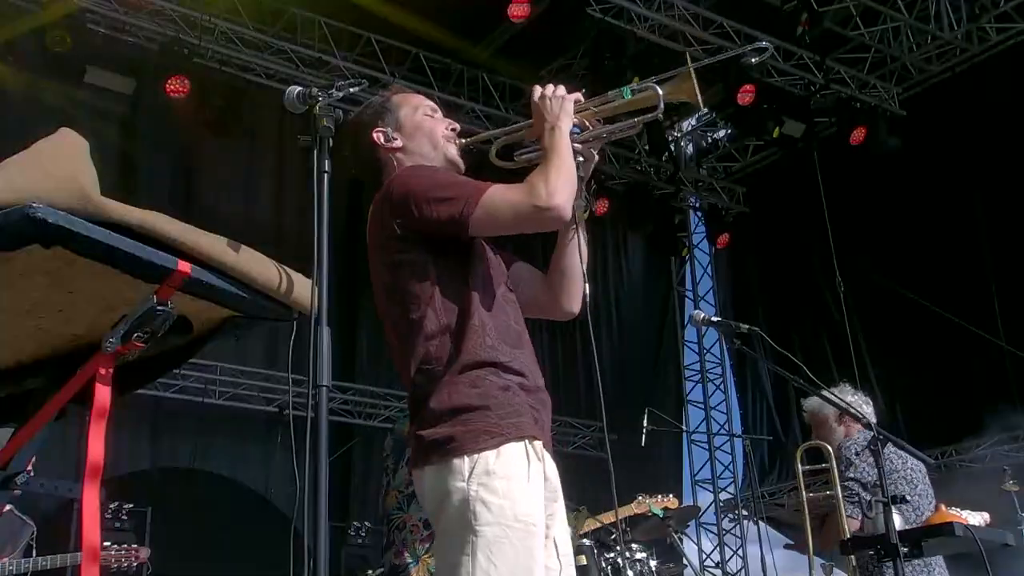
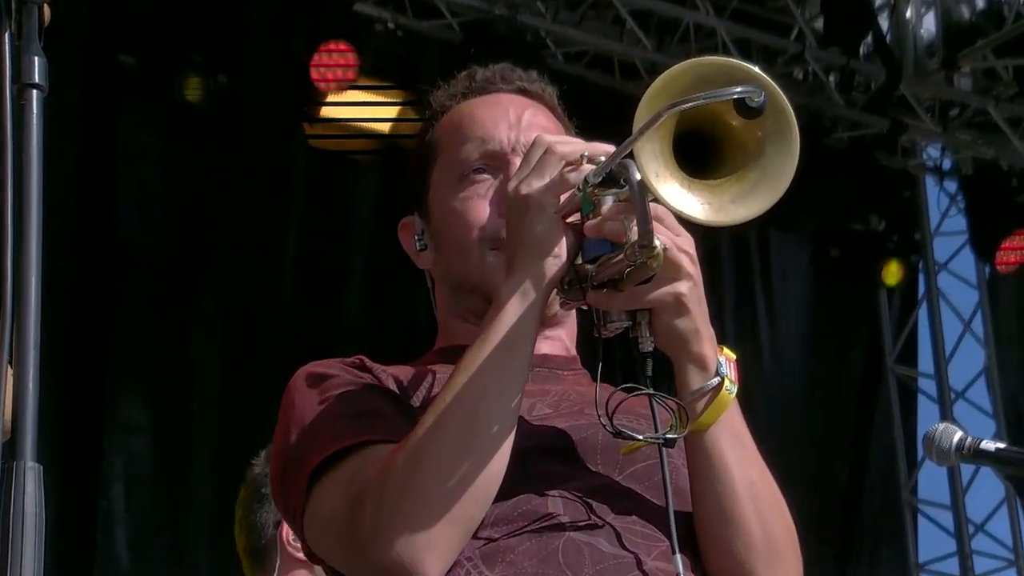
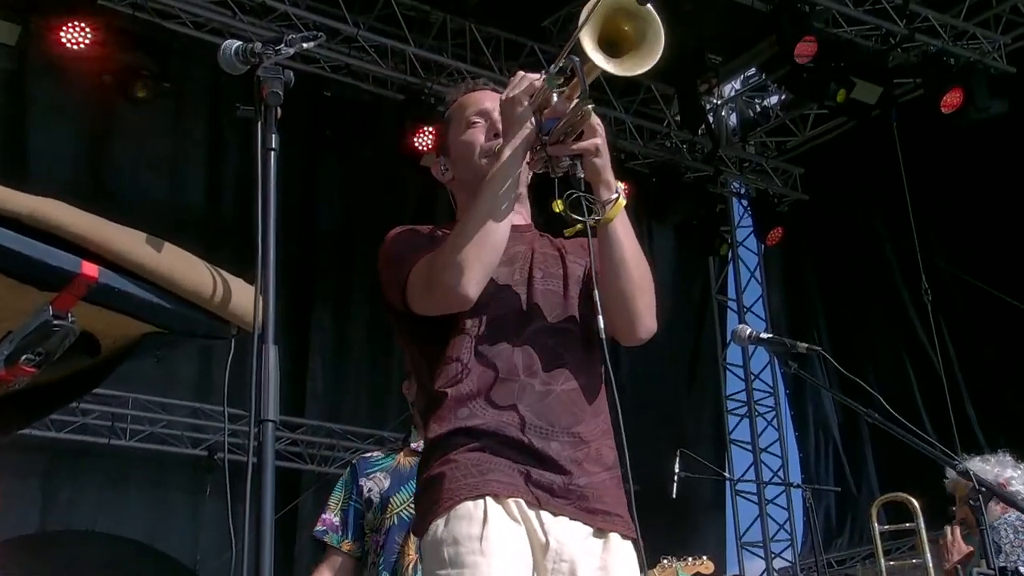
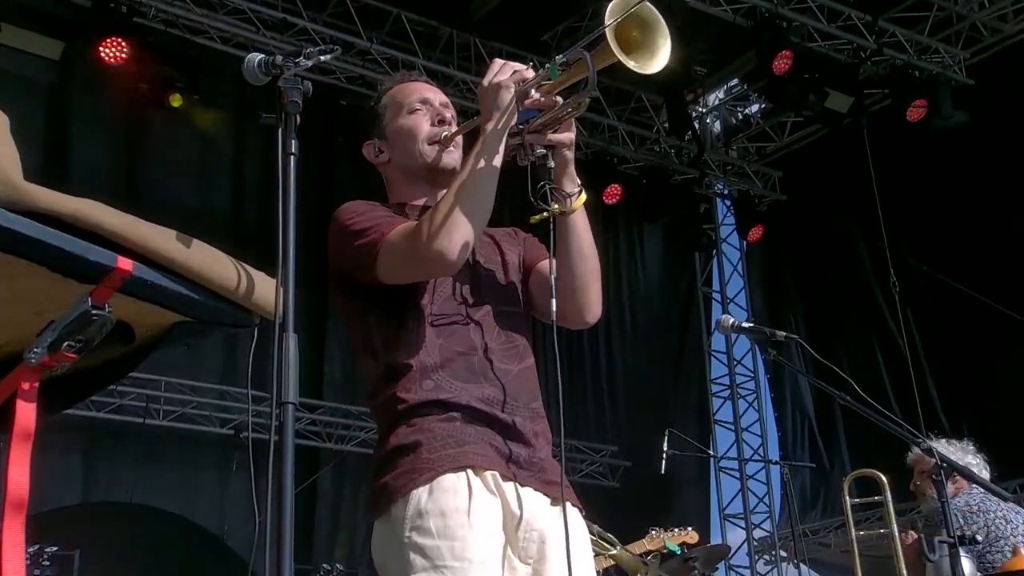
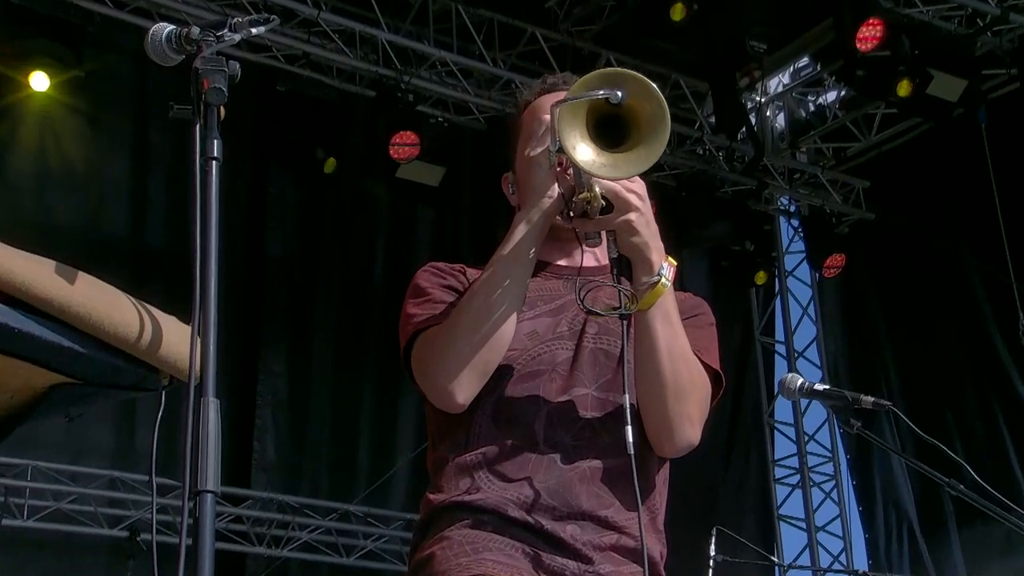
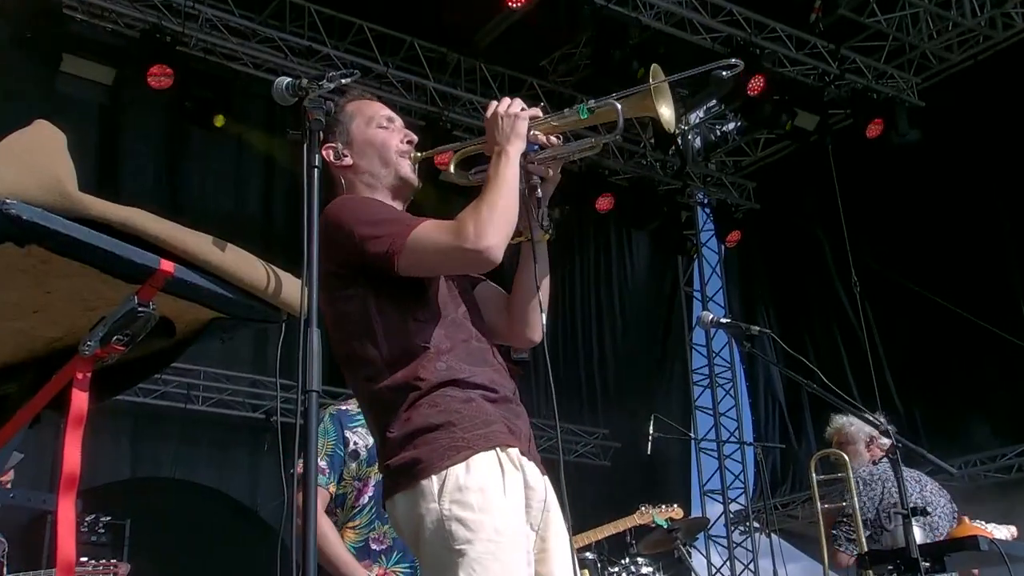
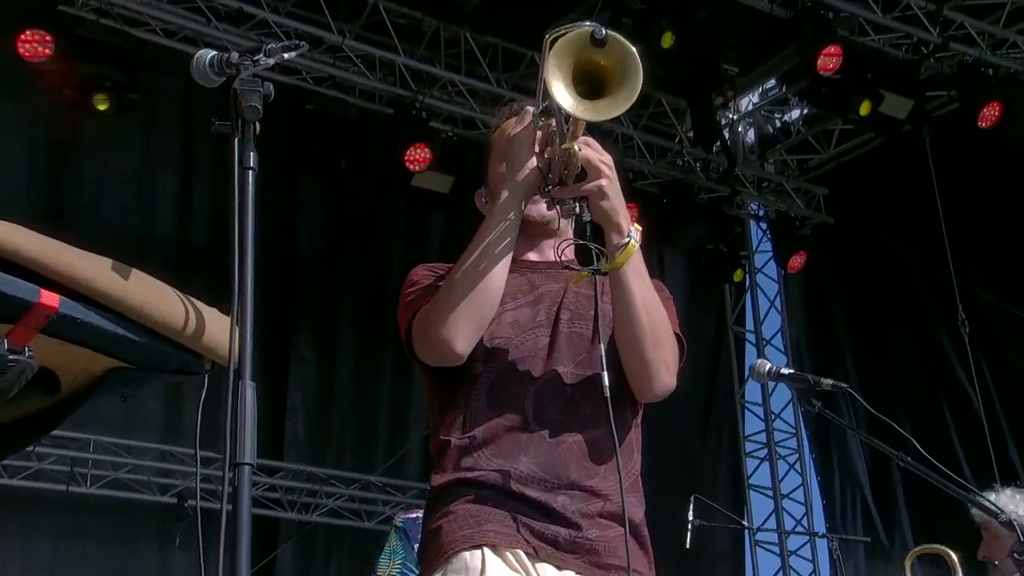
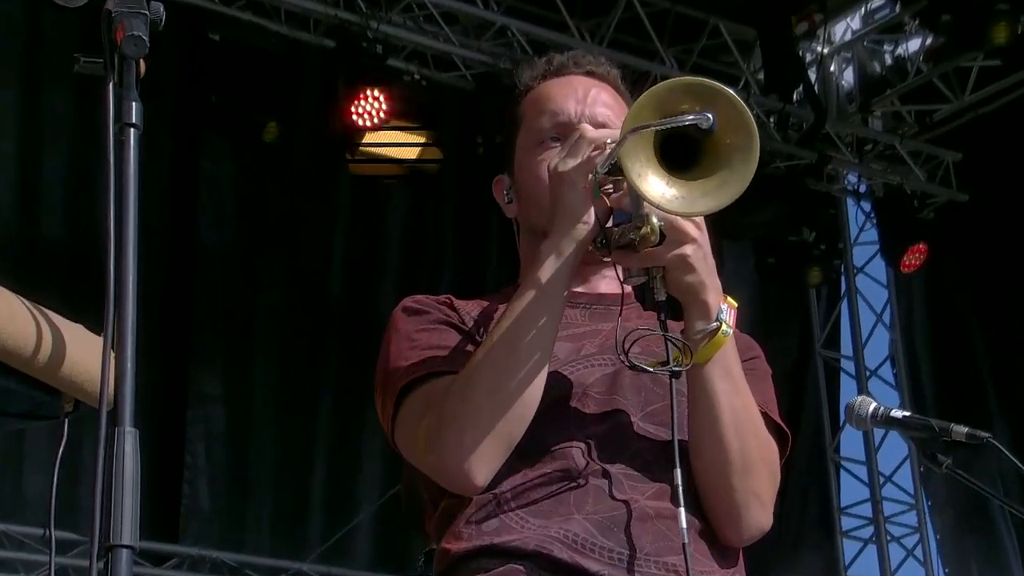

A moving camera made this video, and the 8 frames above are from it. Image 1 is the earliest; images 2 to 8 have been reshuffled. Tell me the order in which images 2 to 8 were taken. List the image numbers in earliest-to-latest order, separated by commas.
6, 4, 3, 7, 5, 8, 2
